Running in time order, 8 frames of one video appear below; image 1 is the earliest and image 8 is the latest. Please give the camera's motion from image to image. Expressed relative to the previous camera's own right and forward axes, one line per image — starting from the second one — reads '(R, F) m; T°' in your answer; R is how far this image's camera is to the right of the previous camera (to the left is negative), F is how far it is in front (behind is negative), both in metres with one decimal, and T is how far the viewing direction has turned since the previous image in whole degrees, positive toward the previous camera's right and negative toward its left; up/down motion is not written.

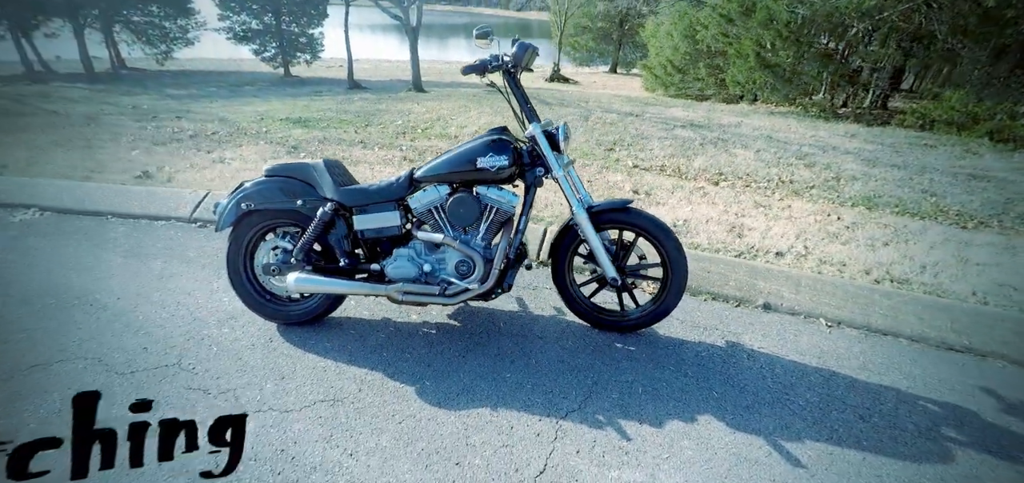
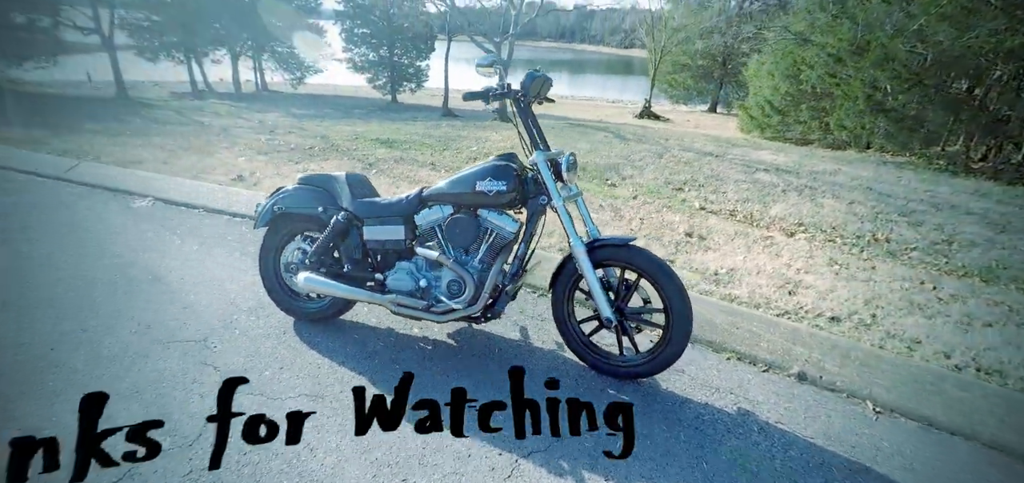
(+0.6, 0.0) m; -12°
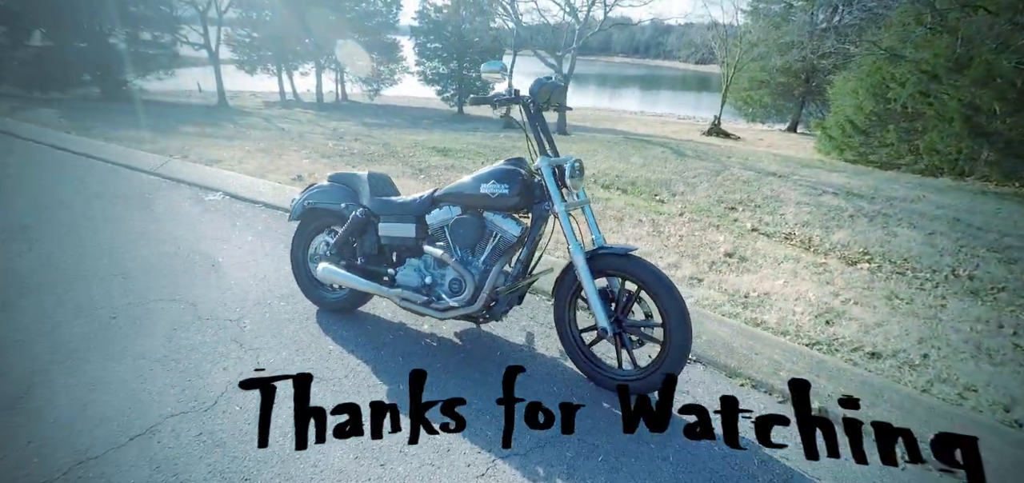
(+0.4, 0.0) m; -8°
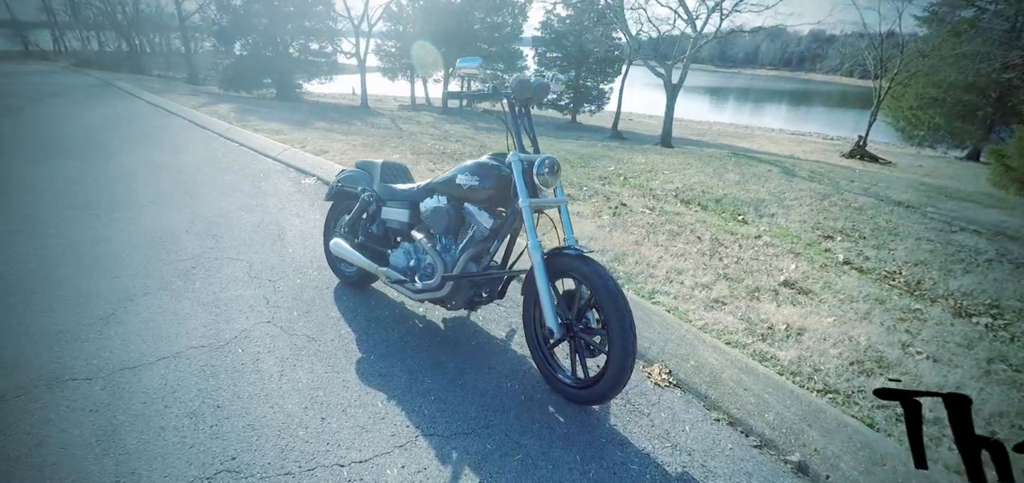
(+1.0, +0.1) m; -16°
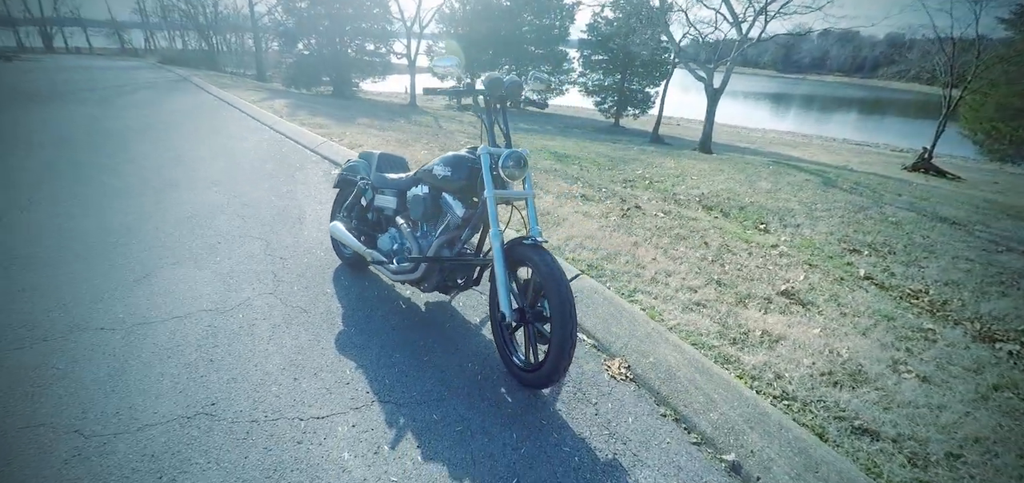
(+0.5, -0.1) m; -6°
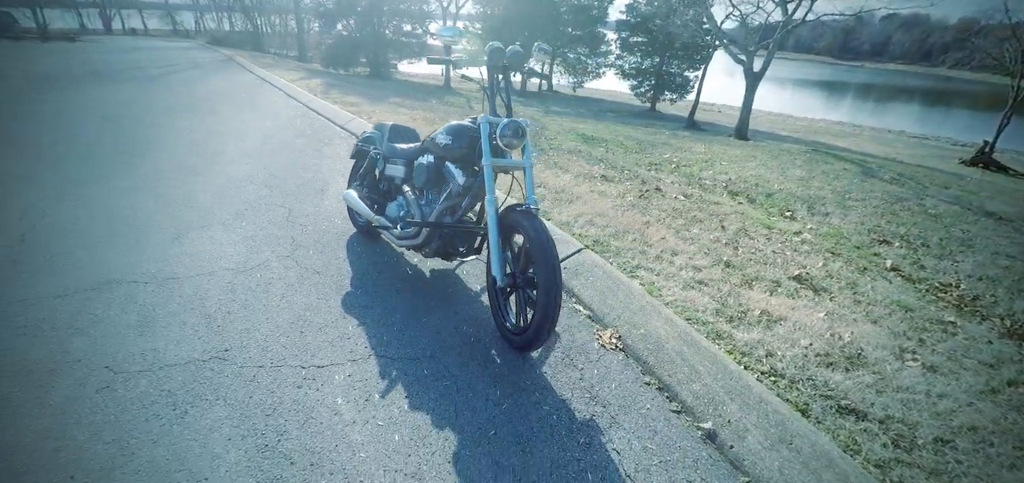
(+0.3, -0.1) m; -4°
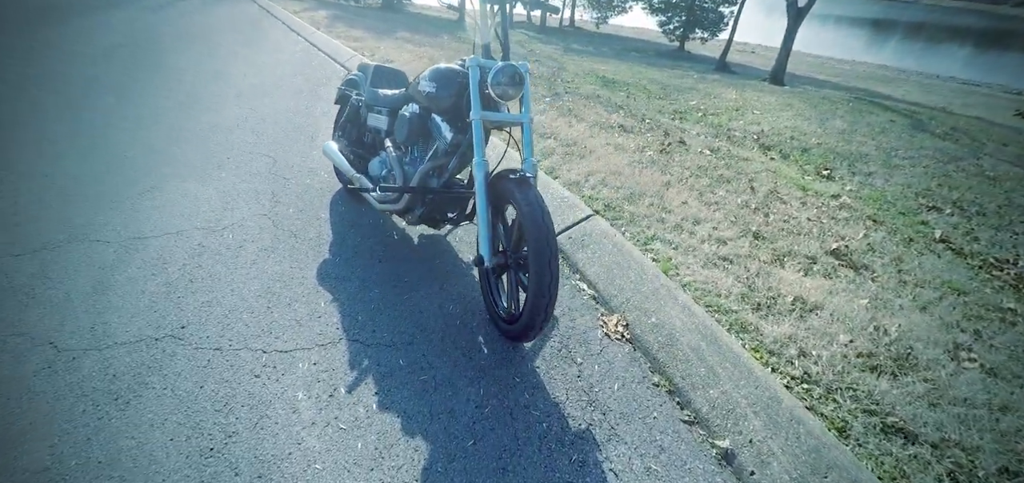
(+0.1, +0.5) m; -2°
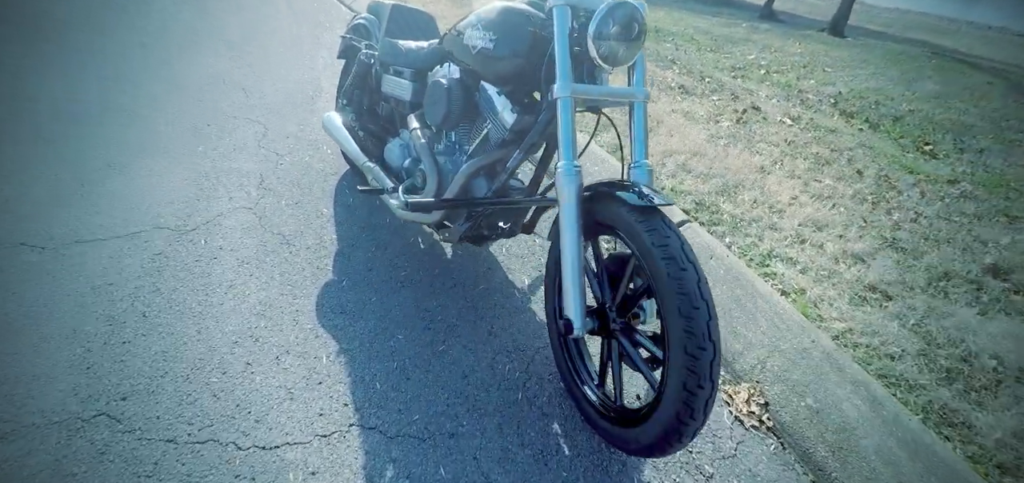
(-0.3, +0.9) m; 0°
